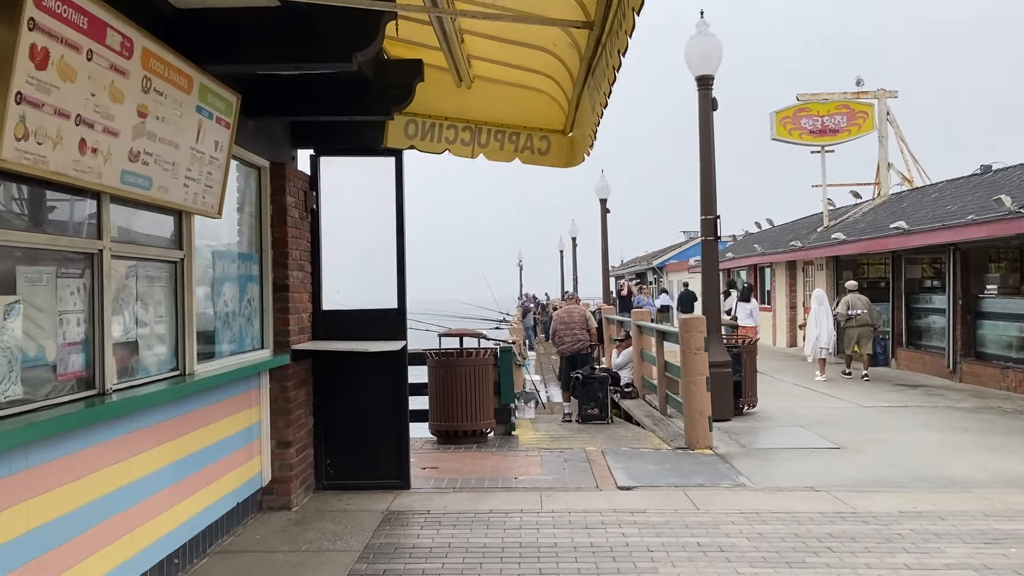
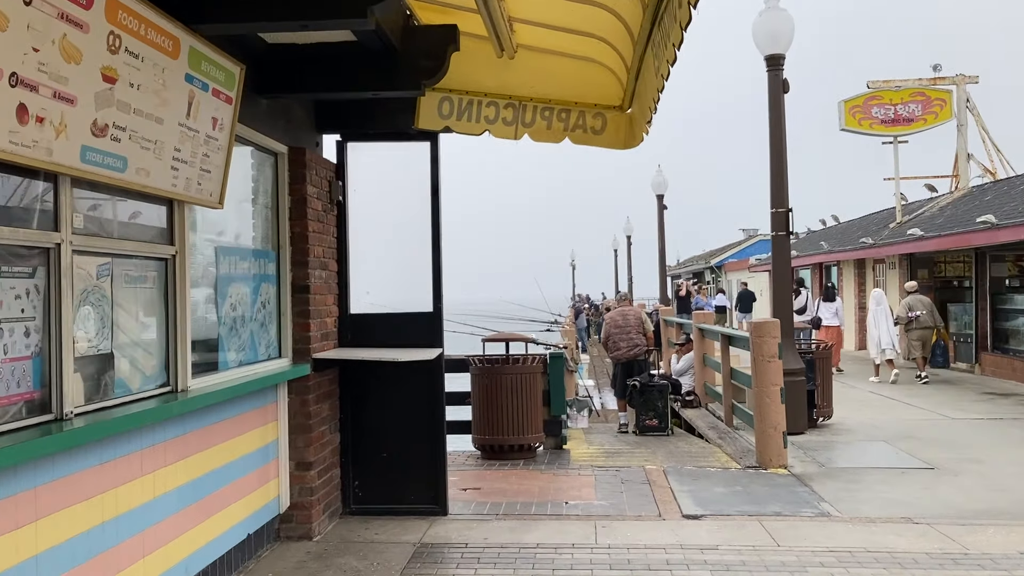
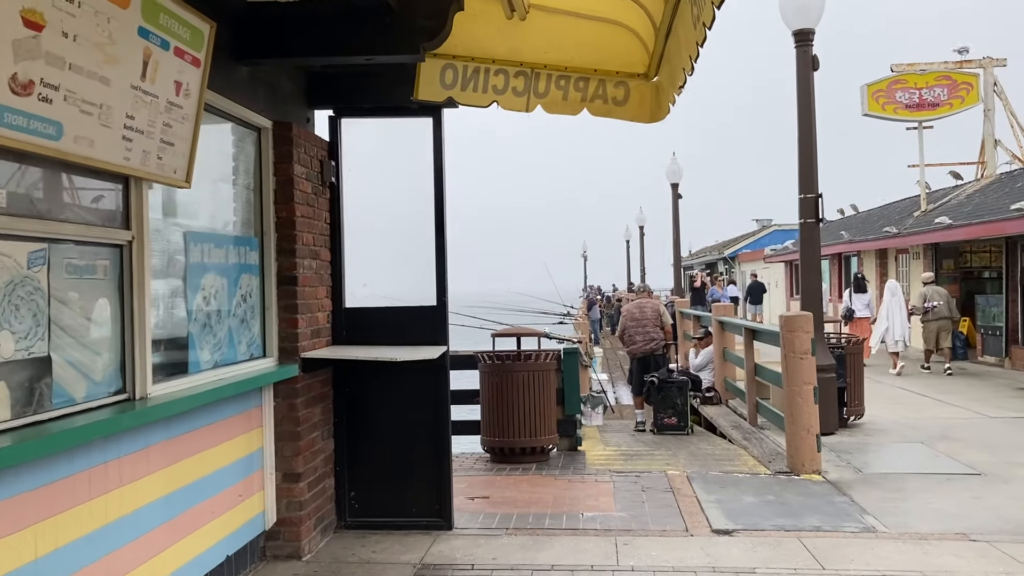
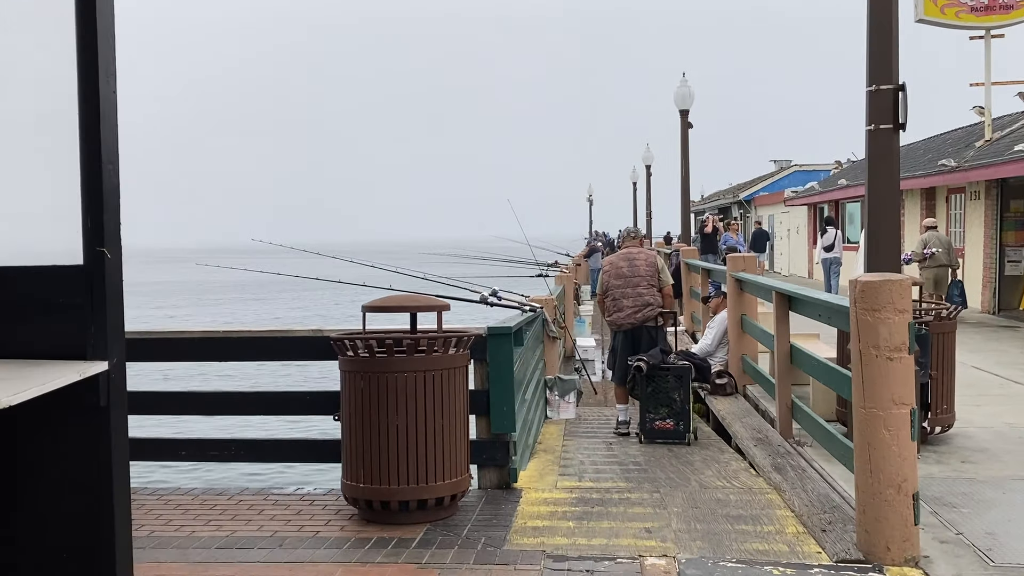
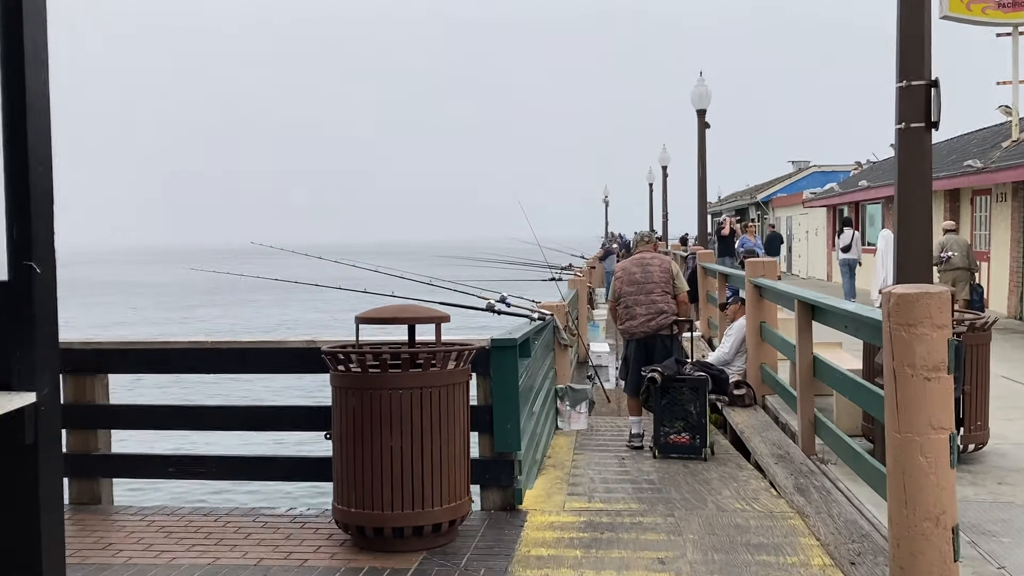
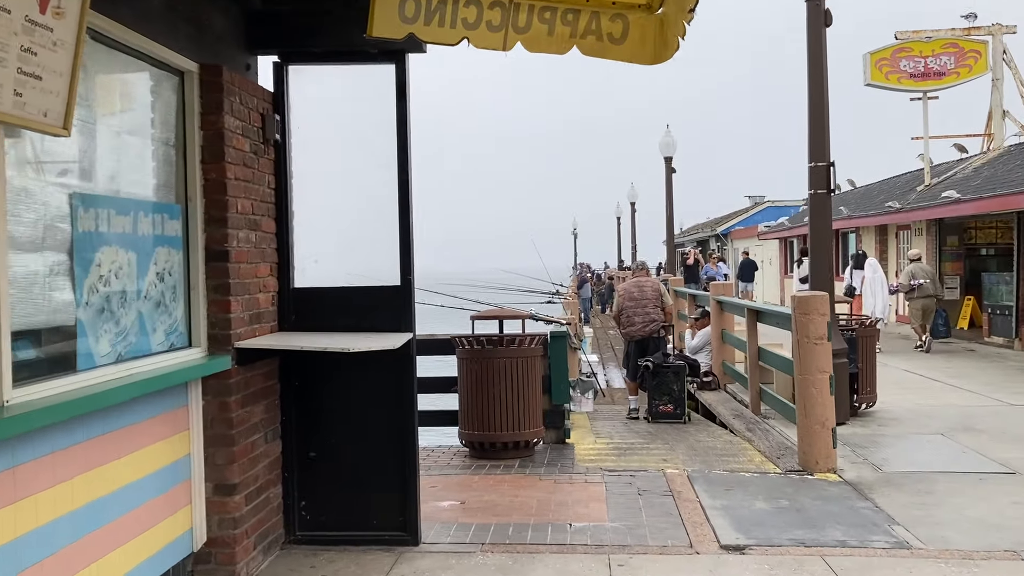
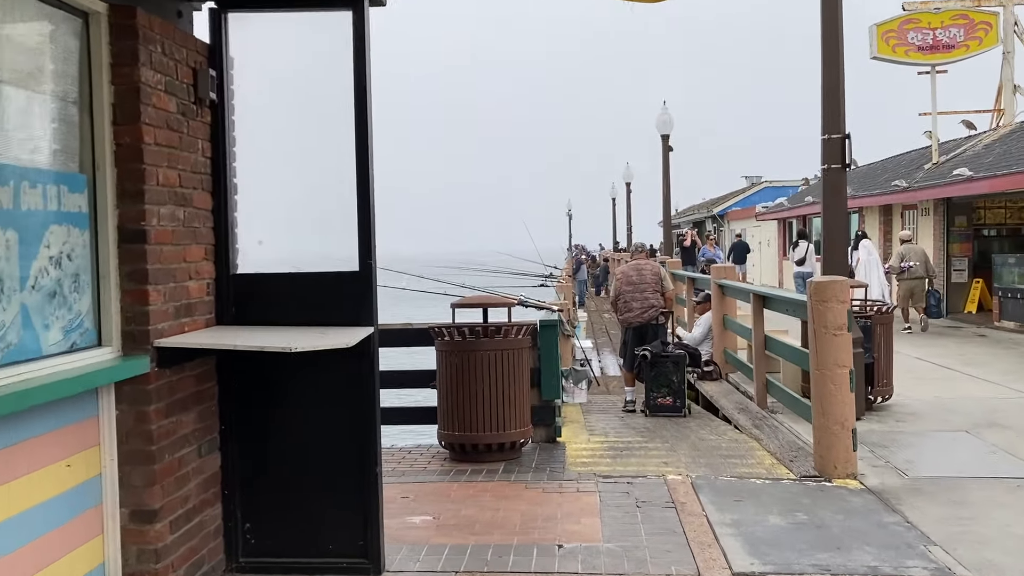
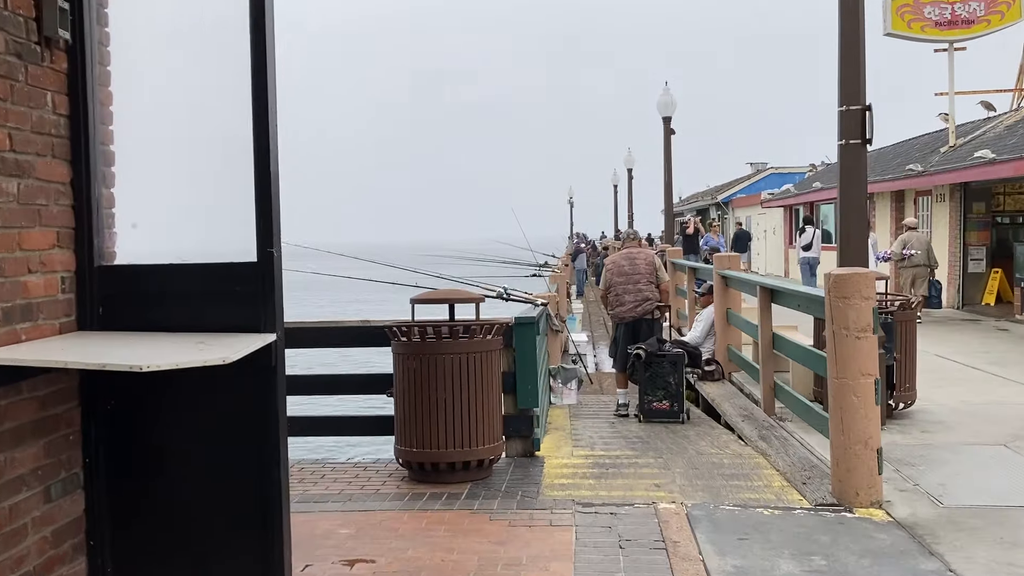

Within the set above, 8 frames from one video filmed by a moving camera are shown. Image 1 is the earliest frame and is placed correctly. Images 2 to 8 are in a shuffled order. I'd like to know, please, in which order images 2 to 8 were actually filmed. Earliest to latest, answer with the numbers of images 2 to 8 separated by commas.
2, 3, 6, 7, 8, 4, 5
